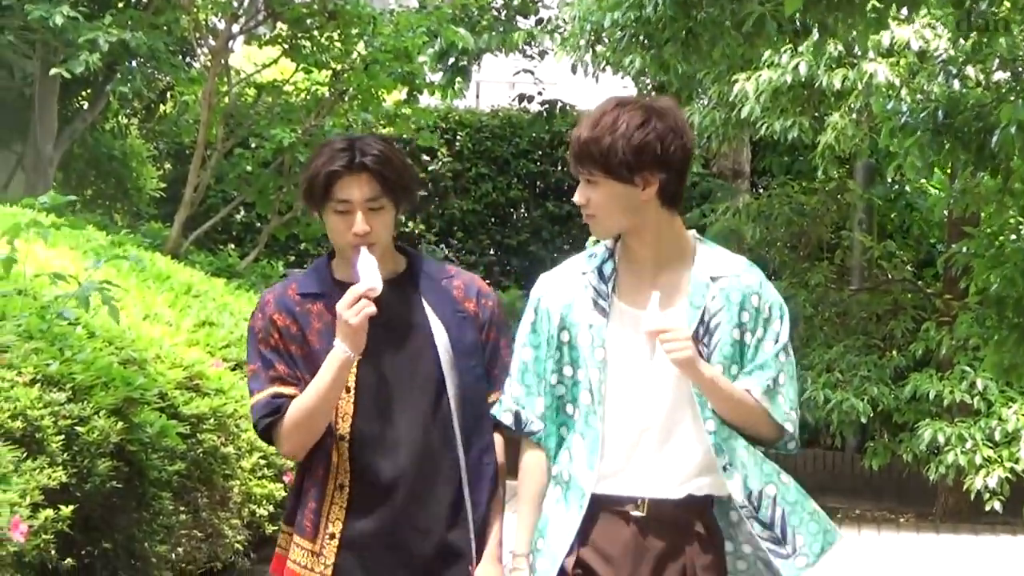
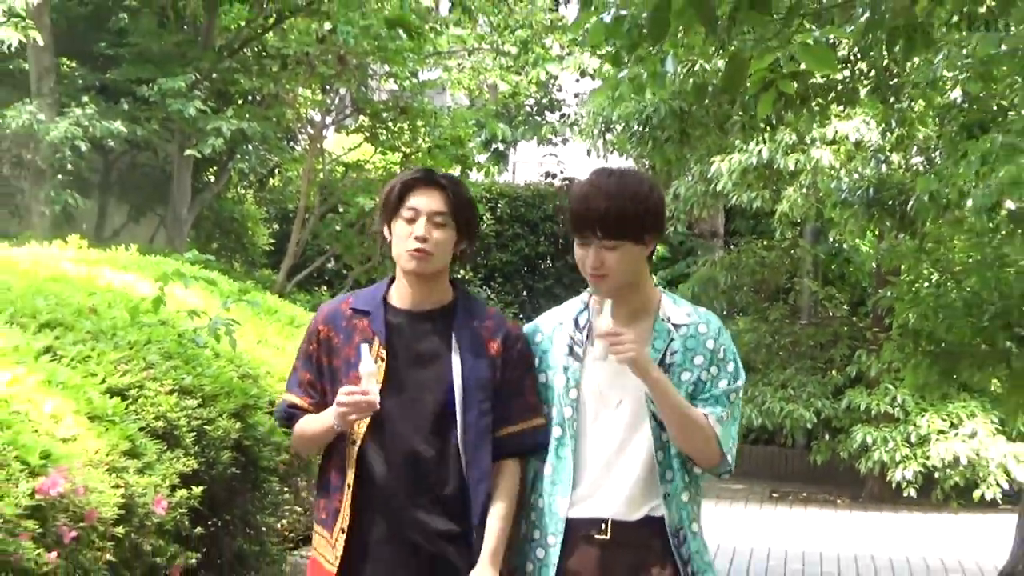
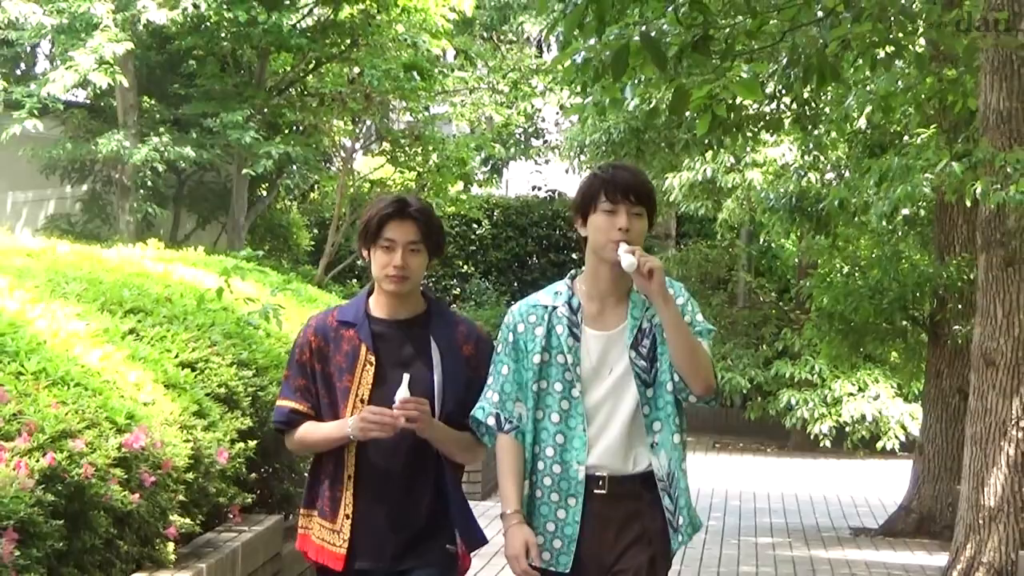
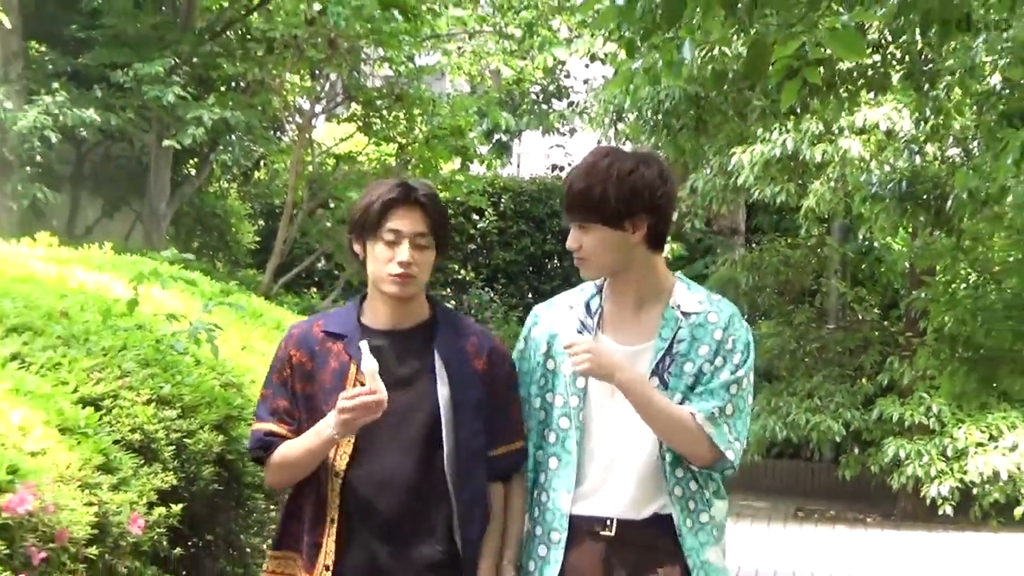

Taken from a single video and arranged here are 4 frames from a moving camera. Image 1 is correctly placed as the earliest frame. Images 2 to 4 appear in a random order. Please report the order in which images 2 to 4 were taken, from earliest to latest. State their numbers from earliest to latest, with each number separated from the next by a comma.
4, 2, 3
